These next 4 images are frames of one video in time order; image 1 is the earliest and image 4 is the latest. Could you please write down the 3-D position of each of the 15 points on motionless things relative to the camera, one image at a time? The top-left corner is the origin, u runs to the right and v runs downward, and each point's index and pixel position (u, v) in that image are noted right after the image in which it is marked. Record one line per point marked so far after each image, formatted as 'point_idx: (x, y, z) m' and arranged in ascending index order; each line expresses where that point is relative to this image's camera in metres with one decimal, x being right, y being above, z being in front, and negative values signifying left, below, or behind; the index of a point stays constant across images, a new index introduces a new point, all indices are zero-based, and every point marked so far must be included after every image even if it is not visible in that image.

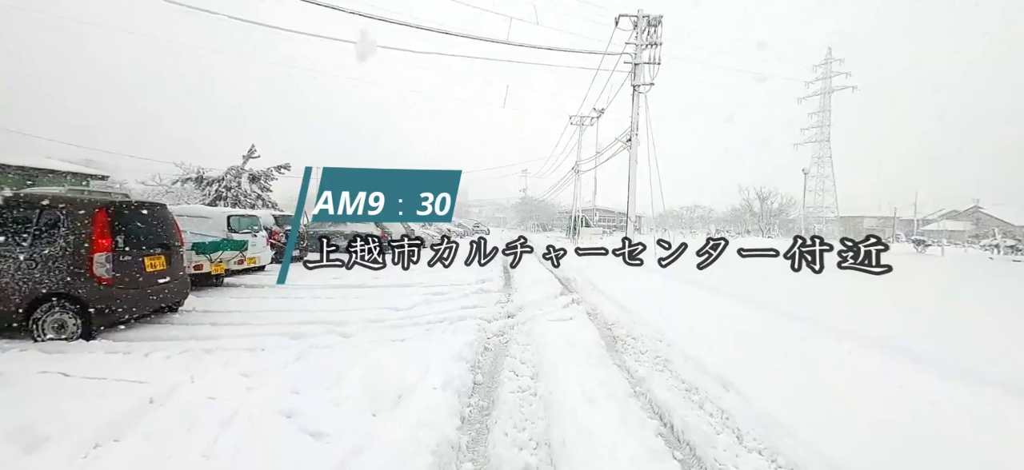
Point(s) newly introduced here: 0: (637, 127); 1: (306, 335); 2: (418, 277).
0: (+4.8, +4.1, +15.0) m
1: (-2.1, -1.0, +3.9) m
2: (-2.1, -0.9, +8.5) m
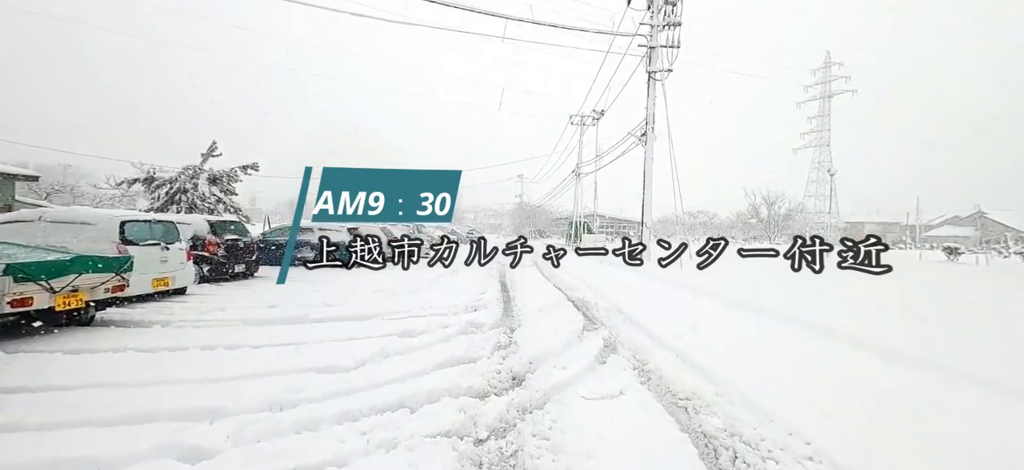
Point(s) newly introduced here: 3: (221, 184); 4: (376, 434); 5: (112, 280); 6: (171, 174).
0: (+4.7, +3.9, +13.1) m
1: (-2.0, -1.1, +1.9) m
2: (-2.1, -1.1, +6.5) m
3: (-10.8, +1.9, +14.4) m
4: (-0.8, -1.1, +2.2) m
5: (-4.3, -0.5, +4.2) m
6: (-11.6, +2.1, +13.2) m
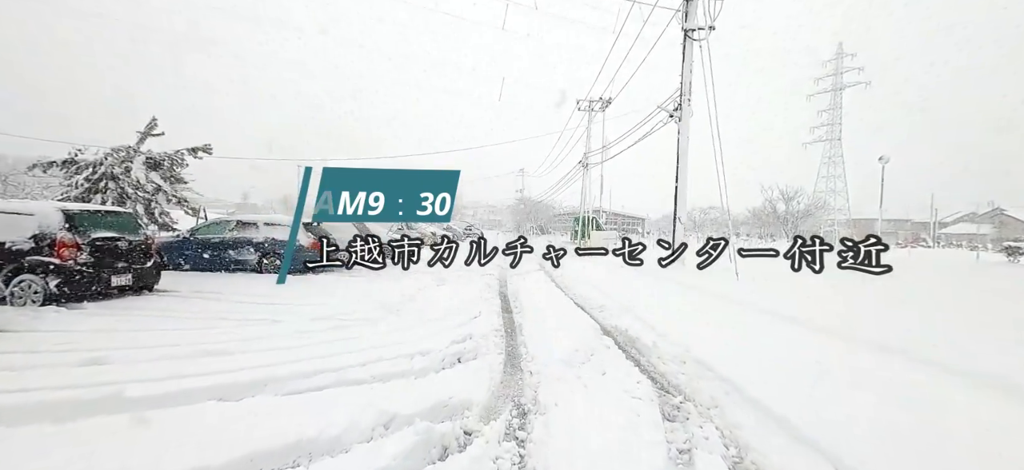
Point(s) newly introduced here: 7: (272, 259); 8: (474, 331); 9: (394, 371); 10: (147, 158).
0: (+4.8, +3.9, +10.7) m
1: (-1.9, -1.1, -0.5) m
2: (-2.0, -1.1, +4.1) m
3: (-10.7, +2.0, +12.0) m
4: (-0.7, -1.2, -0.2) m
5: (-4.3, -0.5, +1.8) m
6: (-11.5, +2.2, +10.8) m
7: (-5.0, -0.5, +8.1) m
8: (-0.4, -1.1, +4.5) m
9: (-0.9, -1.1, +3.1) m
10: (-10.8, +2.3, +11.5) m
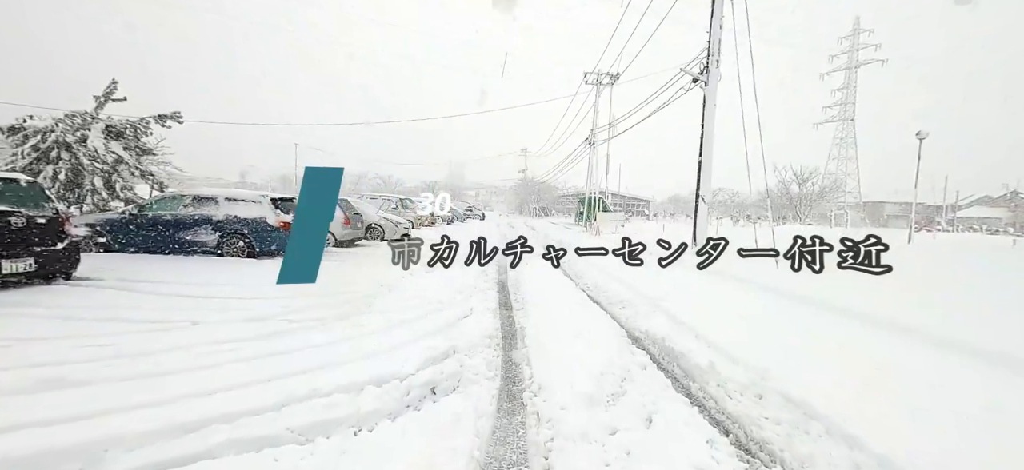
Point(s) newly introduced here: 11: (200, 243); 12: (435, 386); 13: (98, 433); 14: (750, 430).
0: (+4.9, +4.4, +9.3) m
1: (-1.9, -1.2, -1.6) m
2: (-2.0, -0.9, +3.0) m
3: (-10.6, +2.7, +10.8) m
4: (-0.7, -1.2, -1.3) m
5: (-4.3, -0.4, +0.7) m
6: (-11.4, +2.8, +9.5) m
7: (-5.0, -0.1, +7.0) m
8: (-0.4, -0.9, +3.4) m
9: (-0.9, -0.9, +2.0) m
10: (-10.7, +2.9, +10.3) m
11: (-5.5, -0.1, +6.9) m
12: (-0.5, -0.9, +2.5) m
13: (-1.9, -0.9, +1.9) m
14: (+1.3, -1.0, +2.1) m
